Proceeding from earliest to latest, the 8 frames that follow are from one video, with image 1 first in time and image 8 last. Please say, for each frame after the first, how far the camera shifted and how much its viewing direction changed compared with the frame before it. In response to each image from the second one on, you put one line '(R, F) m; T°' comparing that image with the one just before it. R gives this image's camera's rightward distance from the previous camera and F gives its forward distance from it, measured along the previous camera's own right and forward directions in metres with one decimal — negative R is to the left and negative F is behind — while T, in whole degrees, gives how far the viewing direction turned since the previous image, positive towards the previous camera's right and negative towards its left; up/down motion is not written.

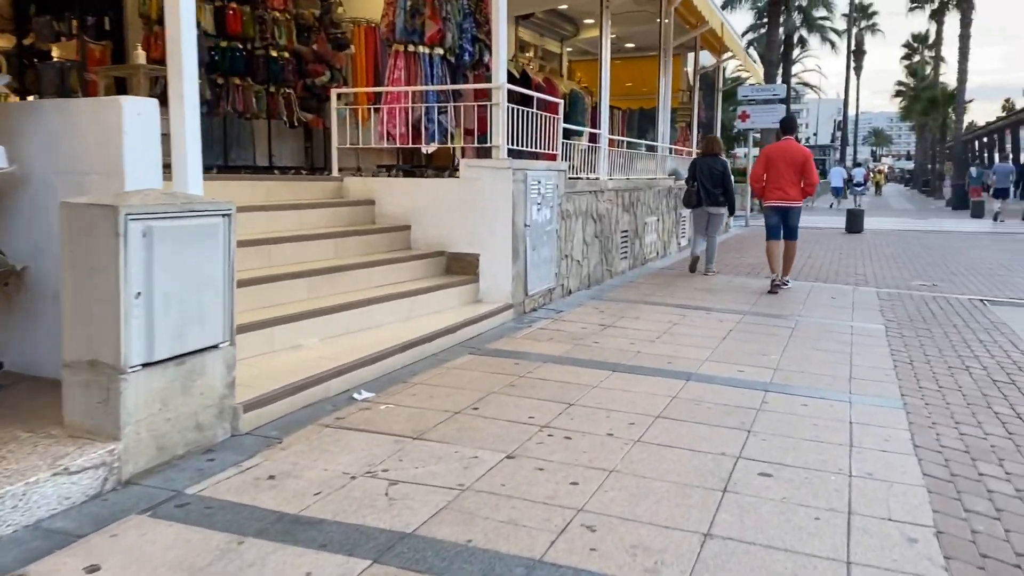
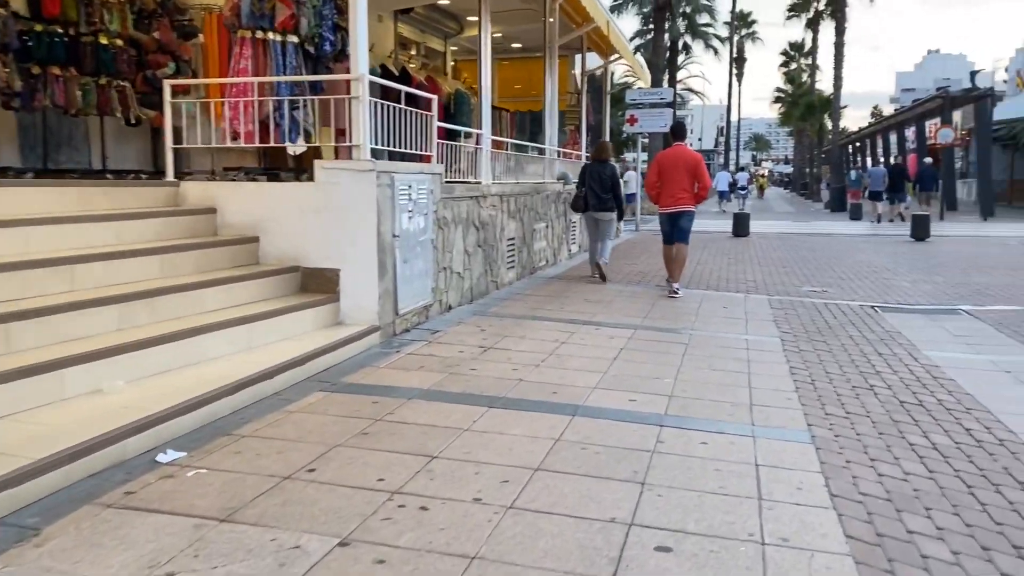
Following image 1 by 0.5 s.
(+0.2, +0.8) m; +7°
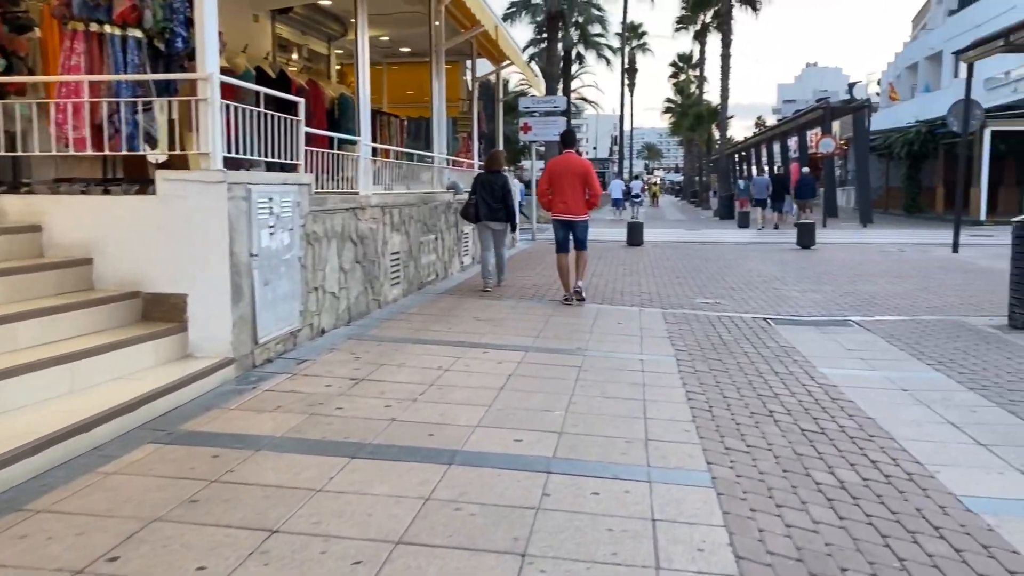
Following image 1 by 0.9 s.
(+0.2, +0.6) m; +7°
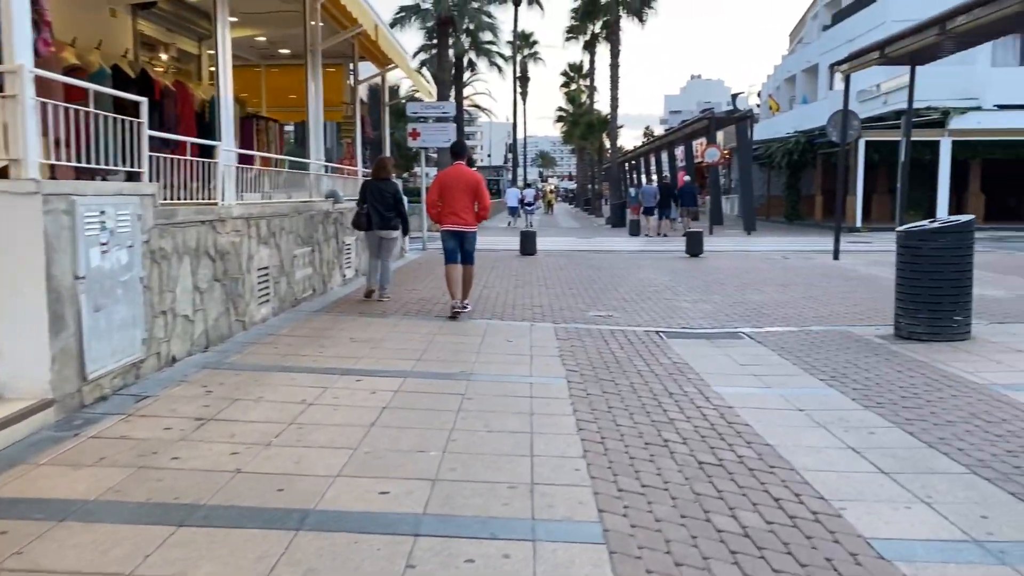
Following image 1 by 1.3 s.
(+0.2, +0.5) m; +7°
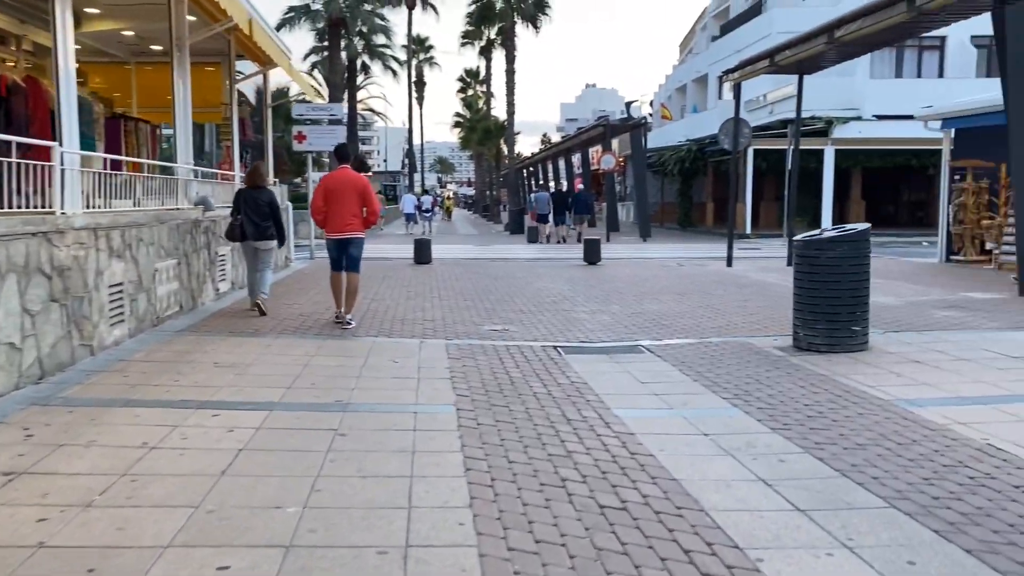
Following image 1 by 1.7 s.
(+0.1, +0.6) m; +7°
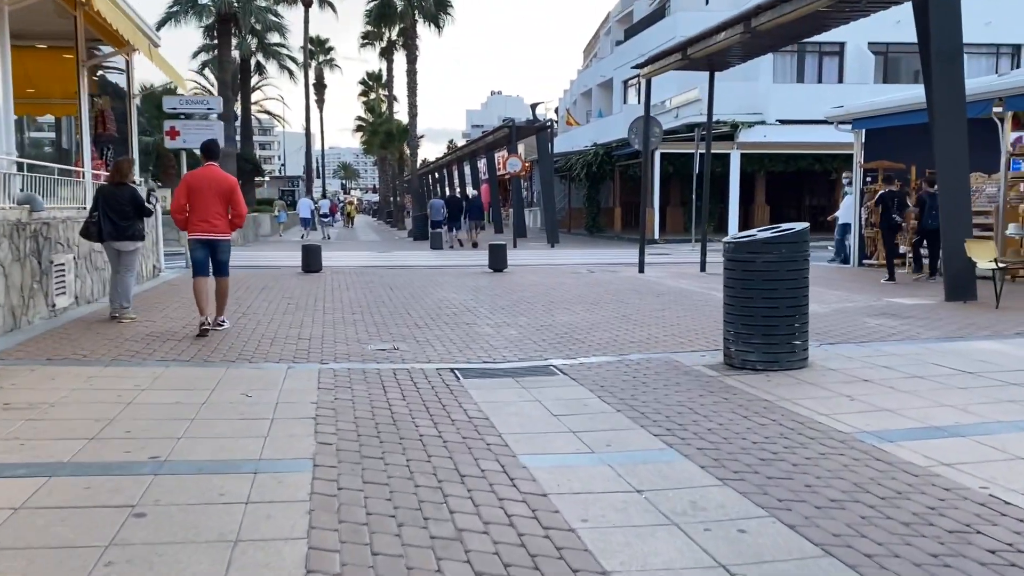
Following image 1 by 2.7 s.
(+0.2, +1.3) m; +6°
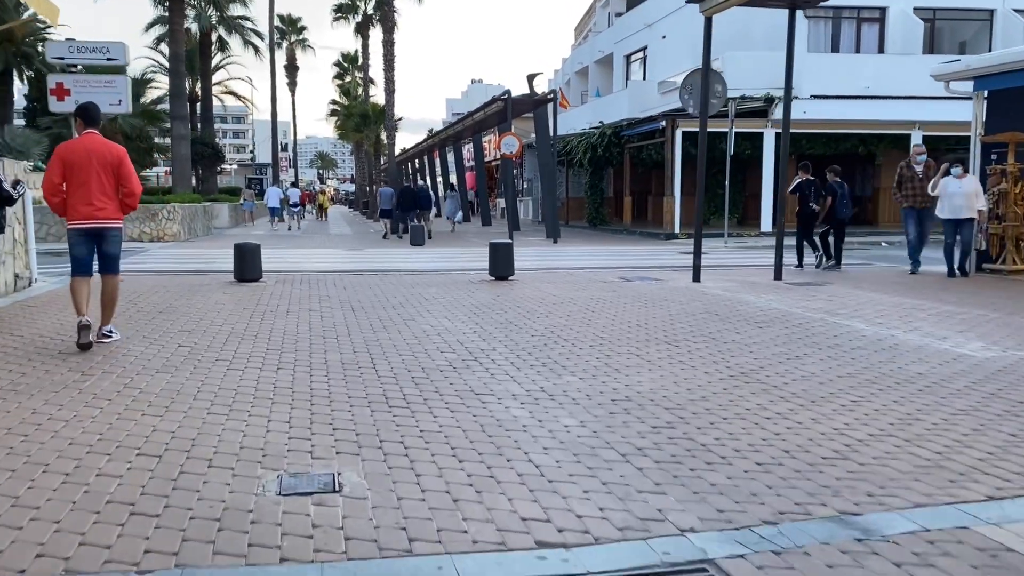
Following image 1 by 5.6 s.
(-0.4, +4.4) m; +1°
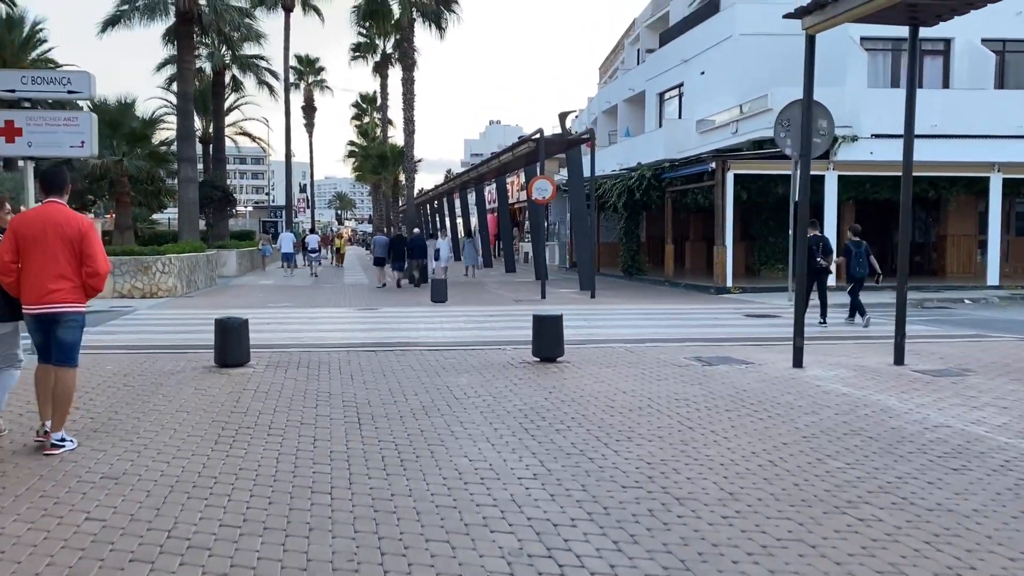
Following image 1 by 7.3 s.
(-0.4, +2.6) m; -1°
